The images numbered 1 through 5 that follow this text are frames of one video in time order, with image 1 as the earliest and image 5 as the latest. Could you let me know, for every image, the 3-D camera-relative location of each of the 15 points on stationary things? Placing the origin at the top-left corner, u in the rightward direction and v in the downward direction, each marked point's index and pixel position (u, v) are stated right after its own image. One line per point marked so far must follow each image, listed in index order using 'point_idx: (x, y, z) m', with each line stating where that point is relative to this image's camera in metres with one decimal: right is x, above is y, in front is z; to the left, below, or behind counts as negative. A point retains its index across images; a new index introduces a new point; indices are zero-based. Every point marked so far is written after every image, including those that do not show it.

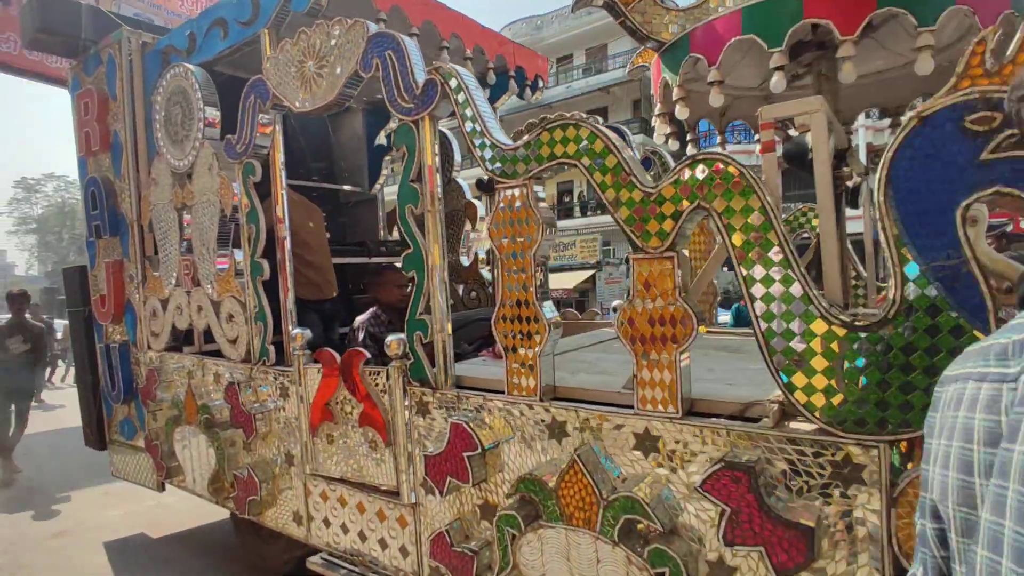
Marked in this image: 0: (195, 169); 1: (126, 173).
0: (-1.8, +0.7, +3.5) m
1: (-2.6, +0.8, +4.0) m
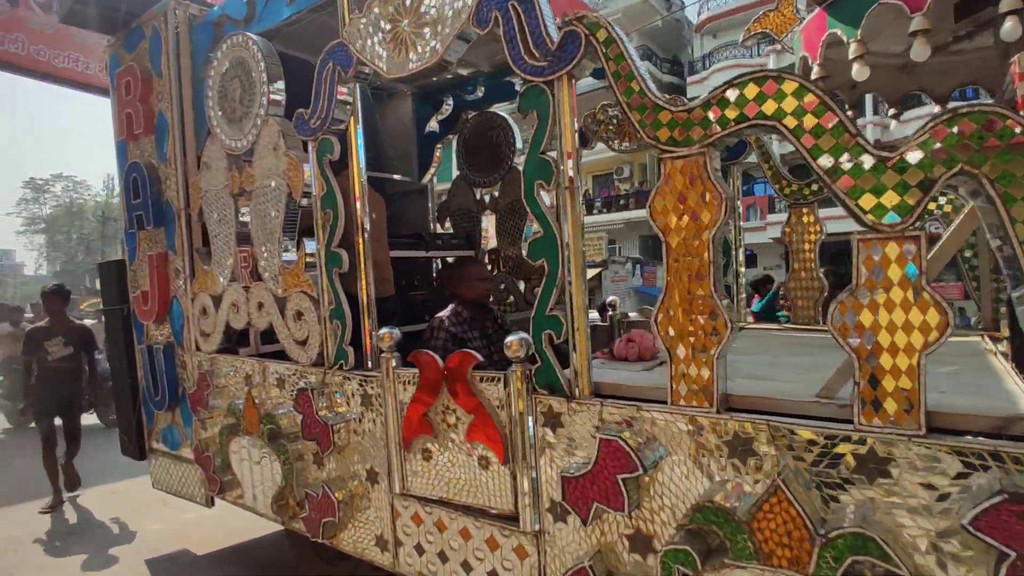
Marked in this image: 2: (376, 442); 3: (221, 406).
0: (-1.3, +0.7, +3.1) m
1: (-2.0, +0.8, +3.6) m
2: (-0.6, -0.7, +2.7) m
3: (-1.6, -0.7, +3.4) m
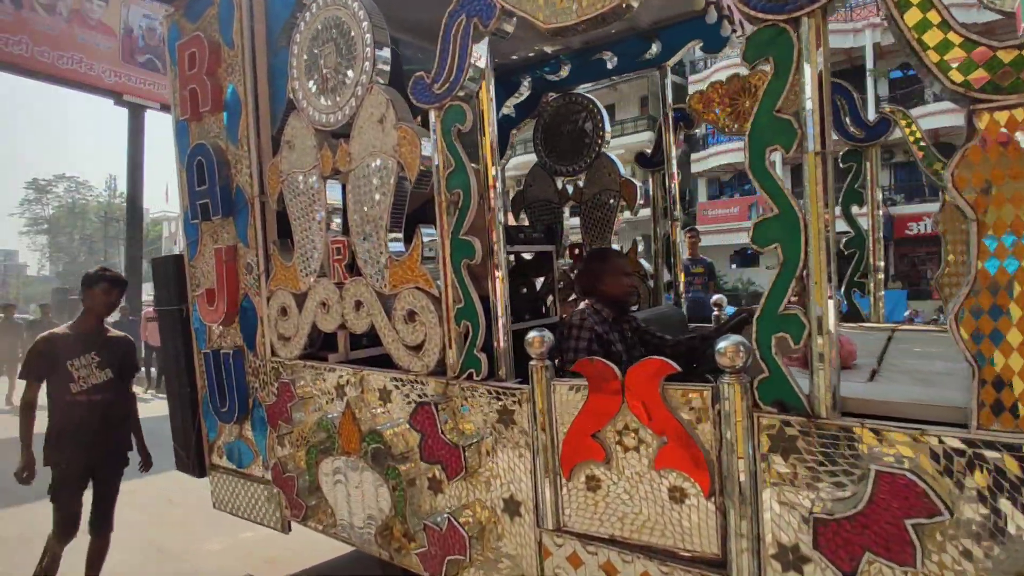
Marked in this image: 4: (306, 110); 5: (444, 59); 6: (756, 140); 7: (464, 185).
0: (-0.7, +0.7, +2.7) m
1: (-1.4, +0.8, +3.2) m
2: (0.0, -0.7, +2.3) m
3: (-1.0, -0.6, +3.0) m
4: (-1.0, +0.9, +2.9) m
5: (-0.3, +0.9, +2.4) m
6: (+0.7, +0.4, +1.7) m
7: (-0.2, +0.4, +2.3) m
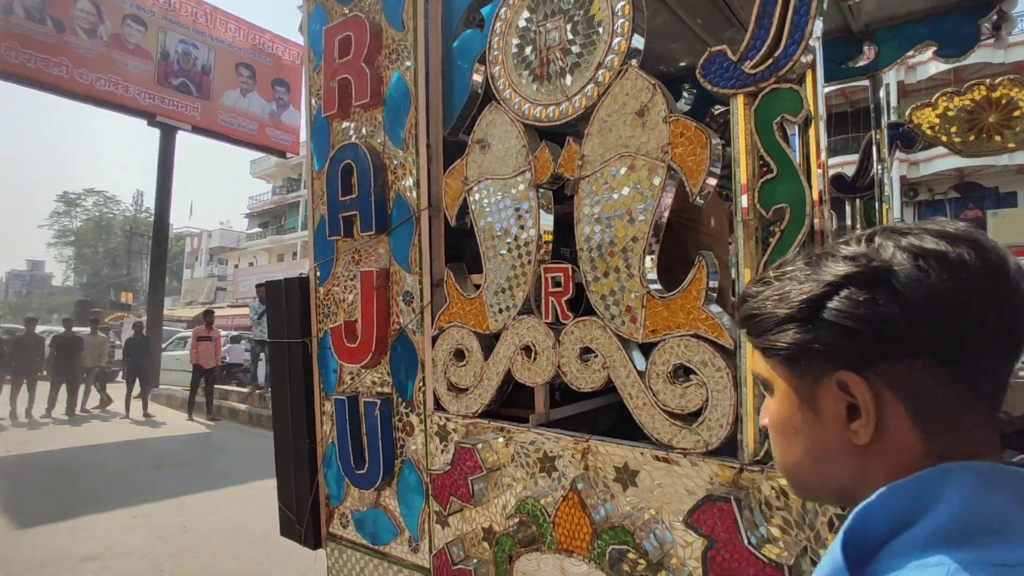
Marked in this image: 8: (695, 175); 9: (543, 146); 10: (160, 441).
0: (+0.3, +0.6, +2.1) m
1: (-0.4, +0.7, +2.6) m
2: (+0.9, -0.8, +1.6) m
3: (-0.1, -0.8, +2.3) m
4: (0.0, +0.7, +2.3) m
5: (+0.7, +0.7, +1.7) m
6: (+1.6, +0.3, +1.0) m
7: (+0.8, +0.2, +1.7) m
8: (+0.6, +0.3, +1.8) m
9: (+0.1, +0.5, +2.2) m
10: (-5.0, -2.2, +8.7) m
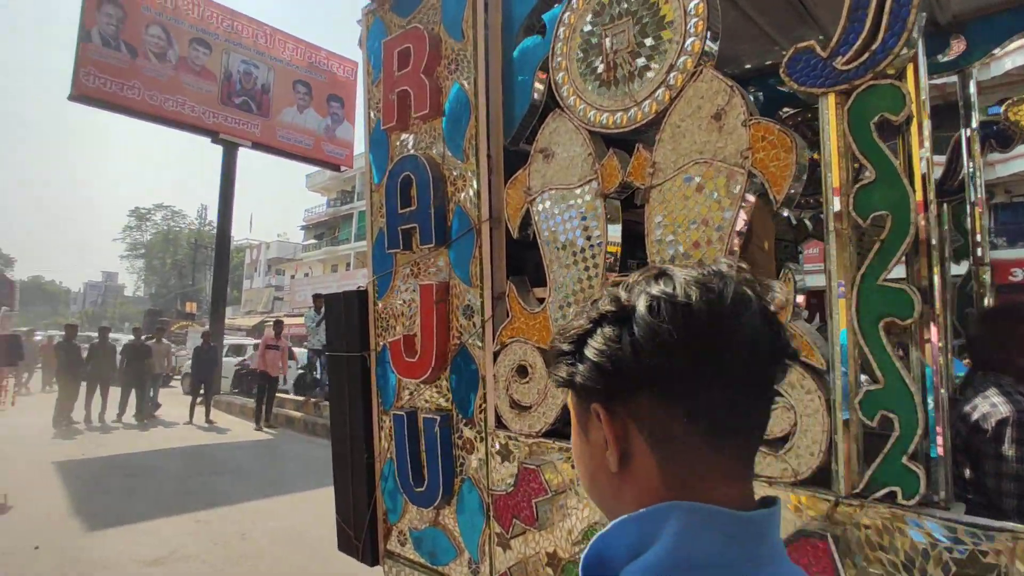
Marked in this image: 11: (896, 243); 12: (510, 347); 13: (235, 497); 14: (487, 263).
0: (+0.5, +0.5, +2.0) m
1: (-0.2, +0.6, +2.6) m
2: (+1.1, -0.9, +1.4) m
3: (+0.2, -0.8, +2.2) m
4: (+0.2, +0.7, +2.2) m
5: (+0.9, +0.7, +1.6) m
6: (+1.8, +0.2, +0.8) m
7: (+1.0, +0.2, +1.5) m
8: (+0.8, +0.3, +1.7) m
9: (+0.3, +0.5, +2.1) m
10: (-4.3, -2.4, +9.0) m
11: (+1.0, +0.1, +1.5) m
12: (0.0, -0.2, +2.4) m
13: (-2.9, -2.2, +6.4) m
14: (-0.1, +0.1, +2.5) m
